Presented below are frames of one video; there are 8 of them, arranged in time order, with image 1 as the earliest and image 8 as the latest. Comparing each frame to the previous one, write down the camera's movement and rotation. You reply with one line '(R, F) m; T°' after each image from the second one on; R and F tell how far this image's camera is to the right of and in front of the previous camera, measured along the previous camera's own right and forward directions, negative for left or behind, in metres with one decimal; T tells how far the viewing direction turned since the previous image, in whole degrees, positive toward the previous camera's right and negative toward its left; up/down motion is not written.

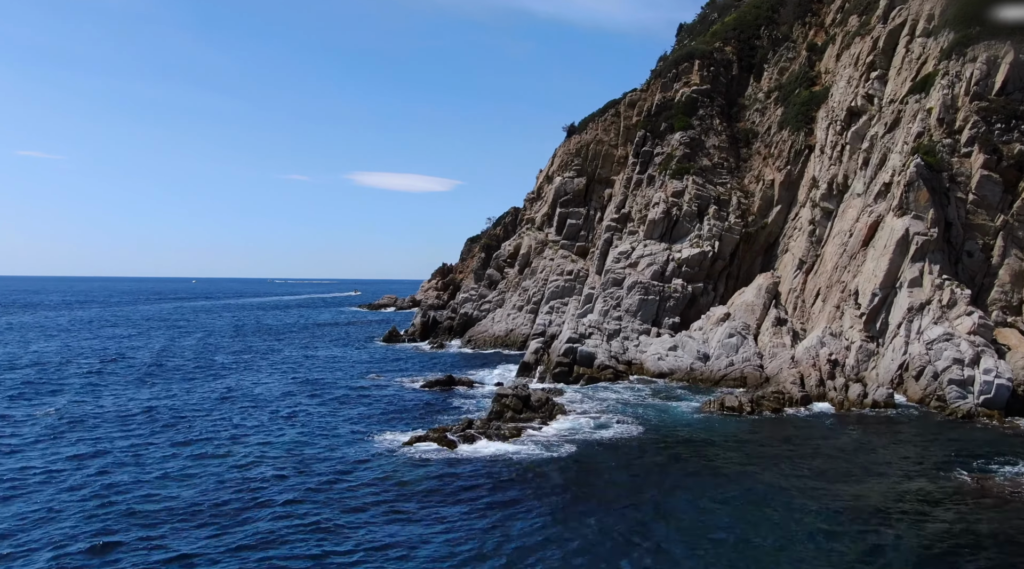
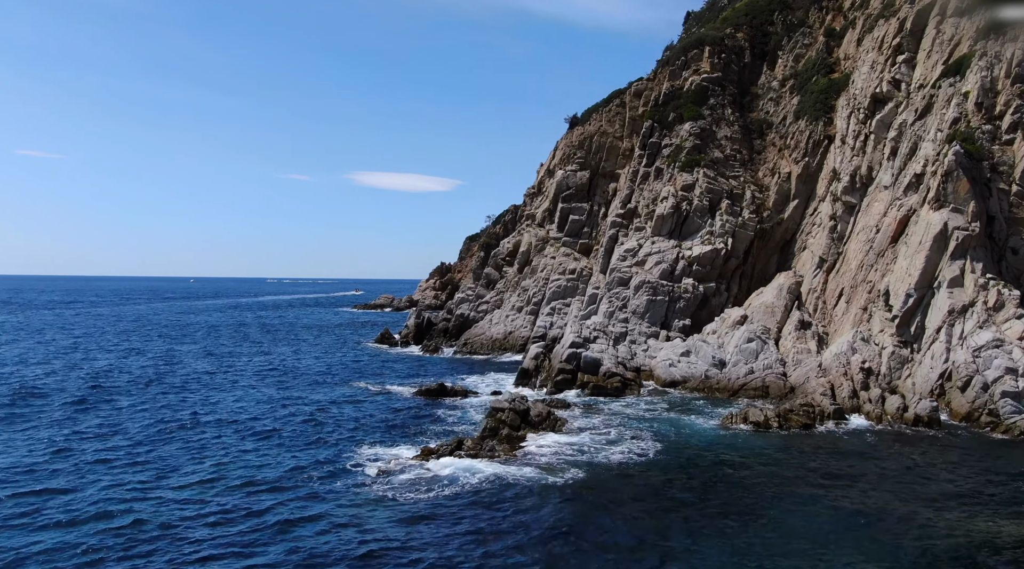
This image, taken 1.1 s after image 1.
(+0.1, +4.1) m; 0°
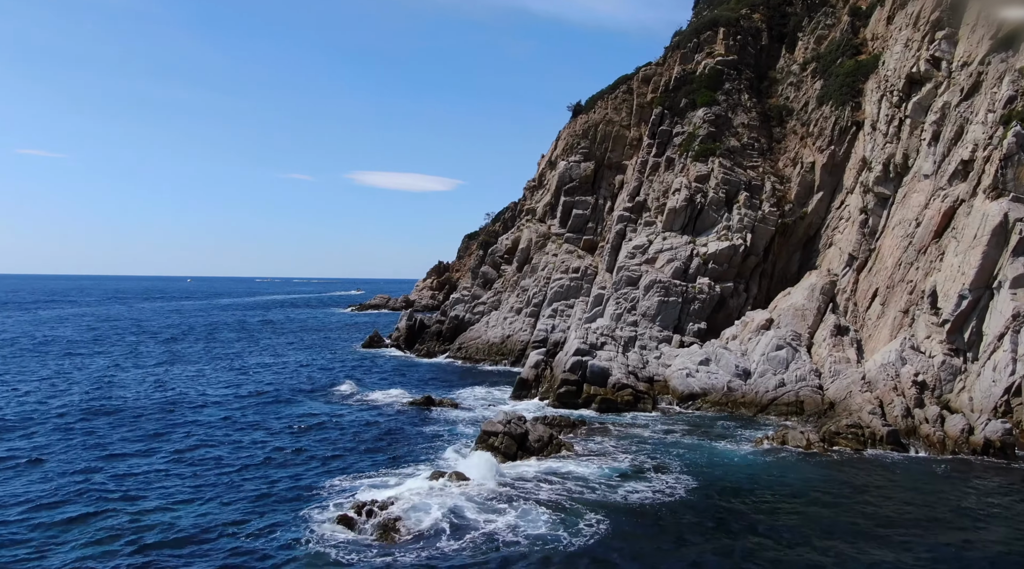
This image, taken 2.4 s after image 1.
(+0.2, +5.1) m; 0°
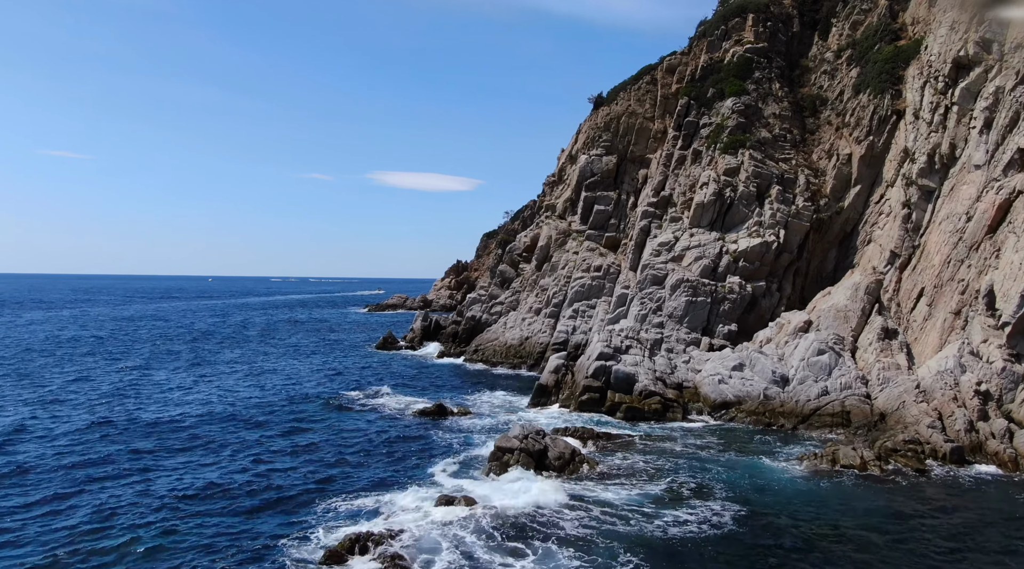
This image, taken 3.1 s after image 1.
(0.0, +2.7) m; -1°
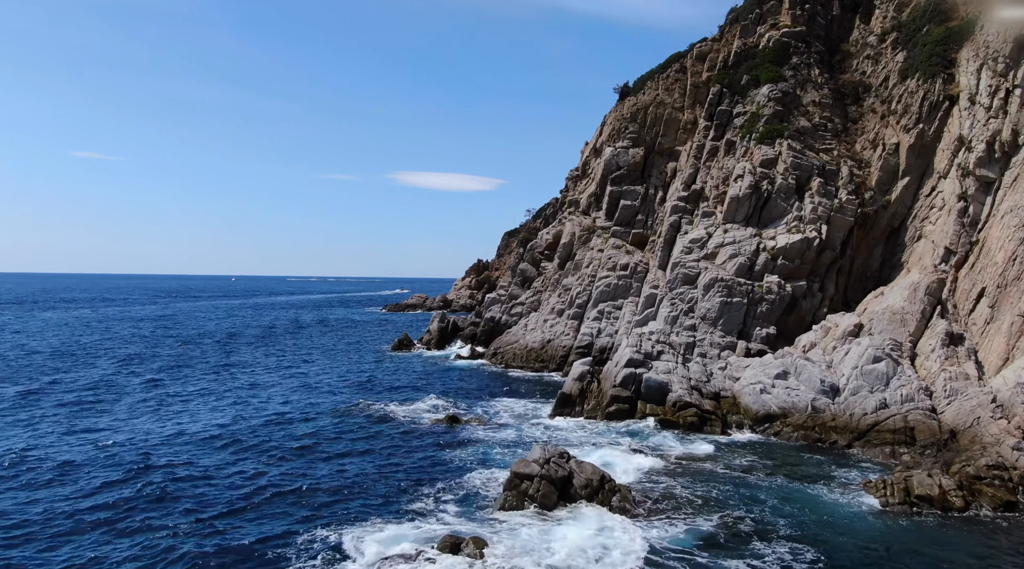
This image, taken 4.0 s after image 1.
(+0.1, +3.3) m; -2°
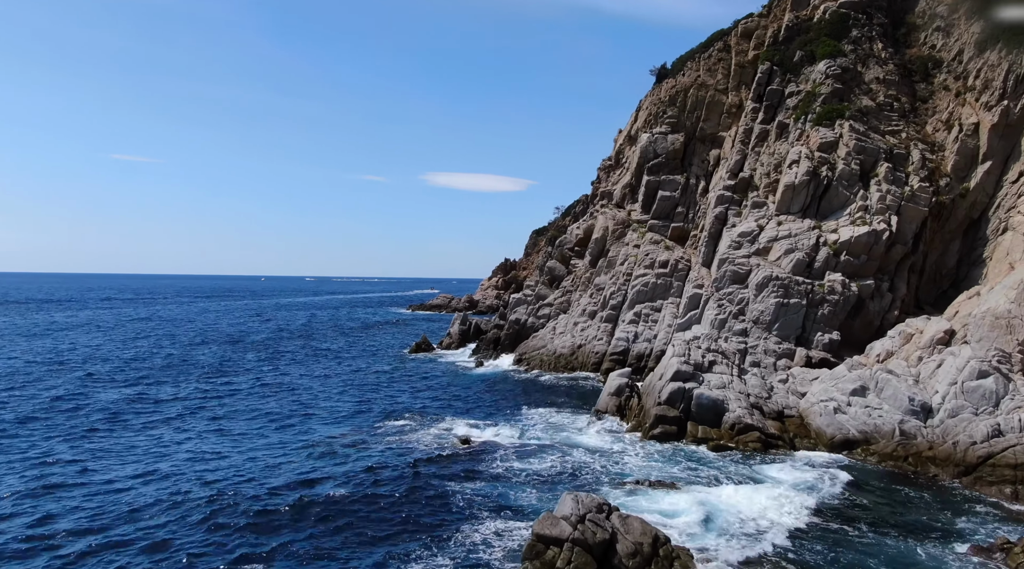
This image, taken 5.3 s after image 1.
(+0.1, +5.1) m; -2°
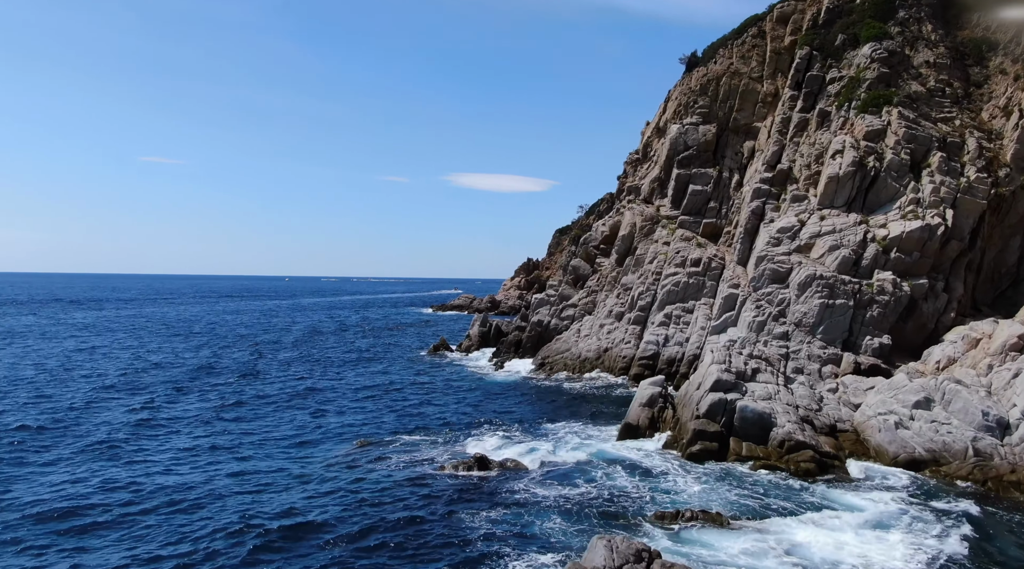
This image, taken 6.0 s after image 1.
(+0.1, +2.8) m; -2°
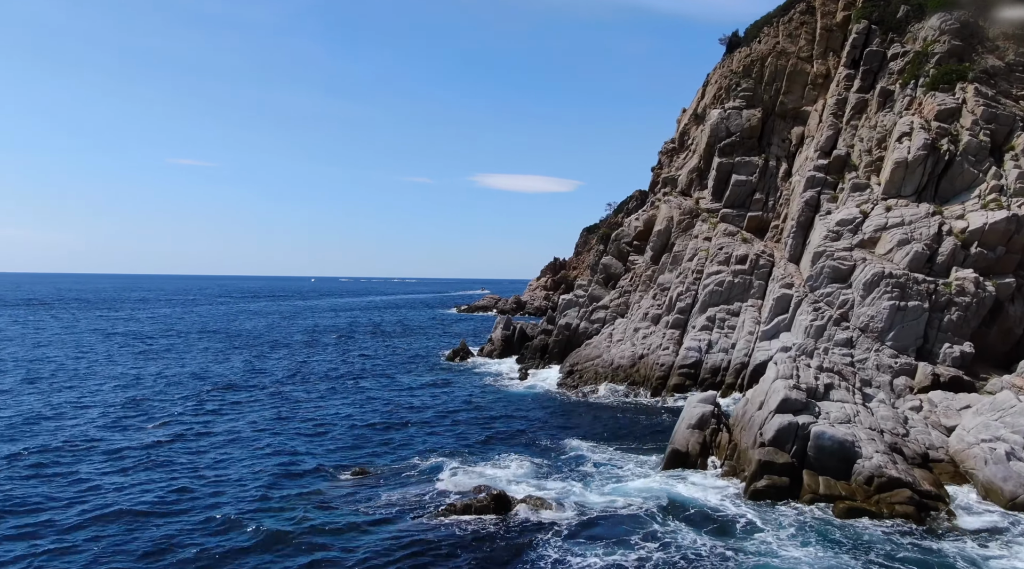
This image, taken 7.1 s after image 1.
(+0.1, +4.2) m; -2°
